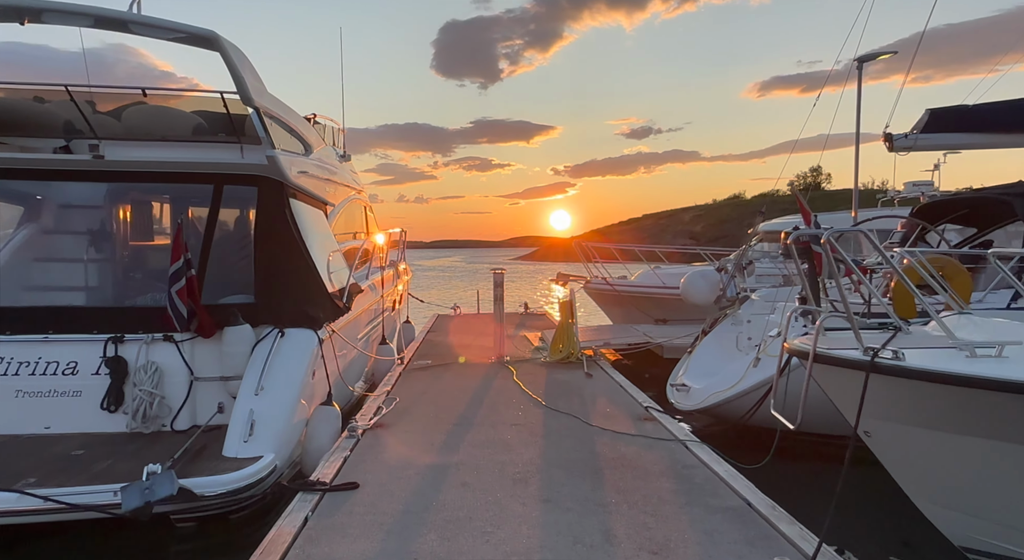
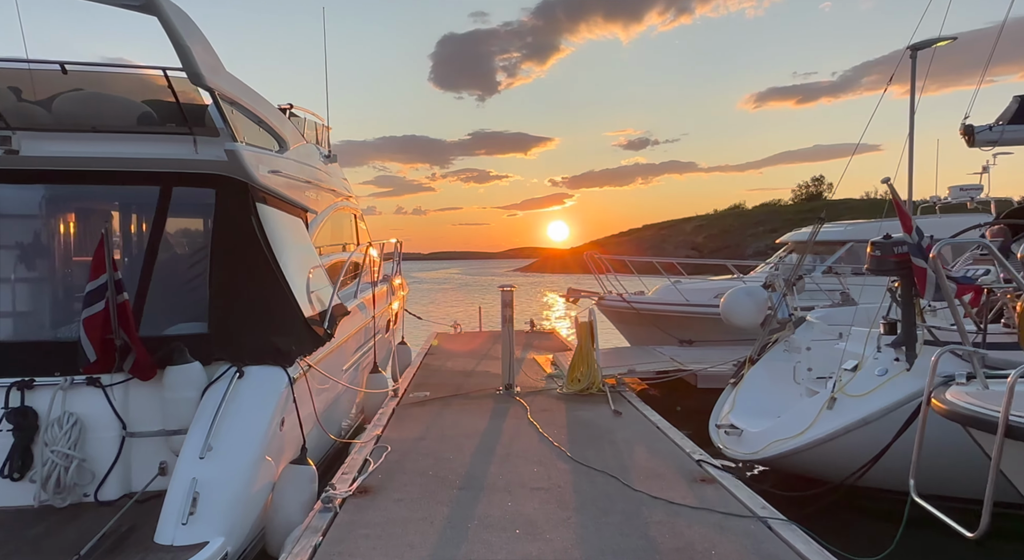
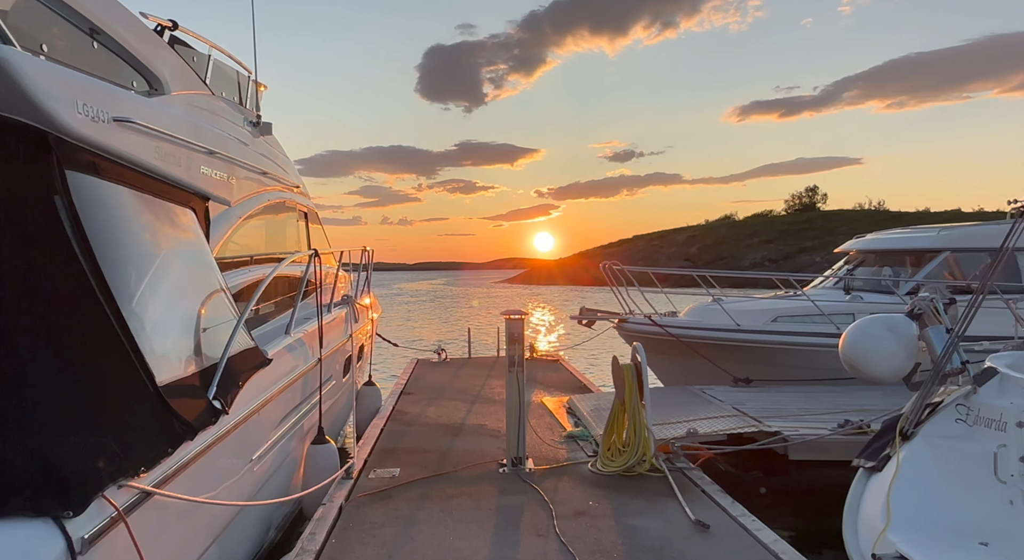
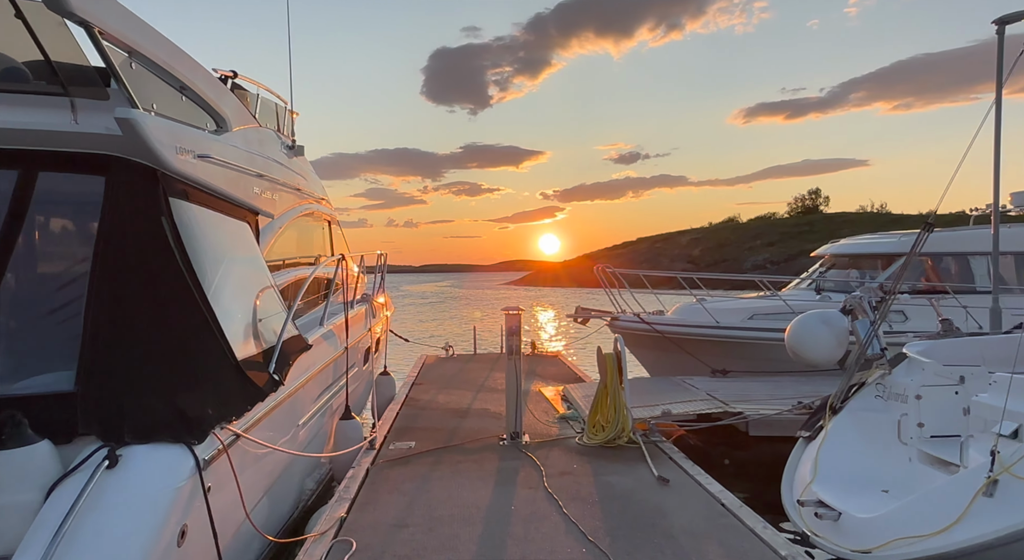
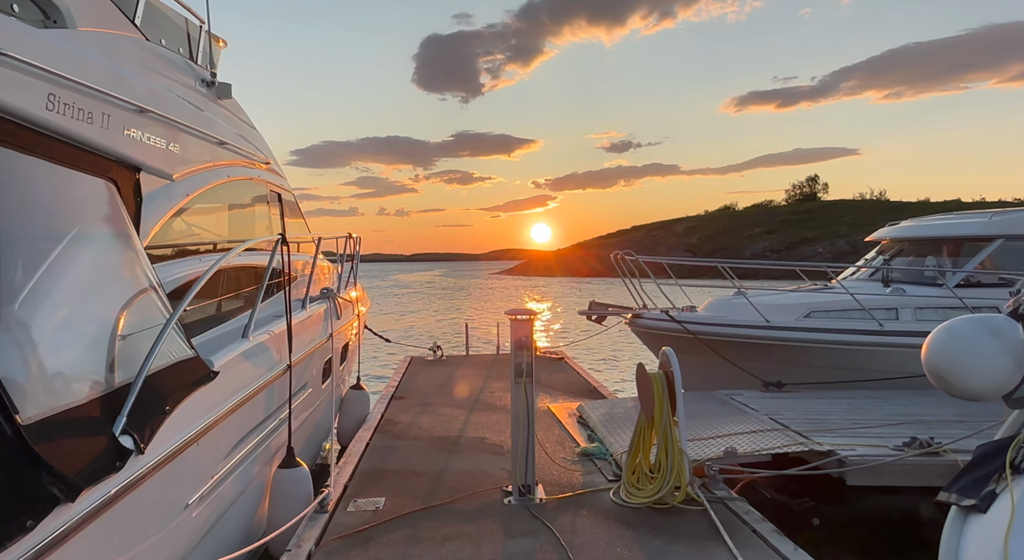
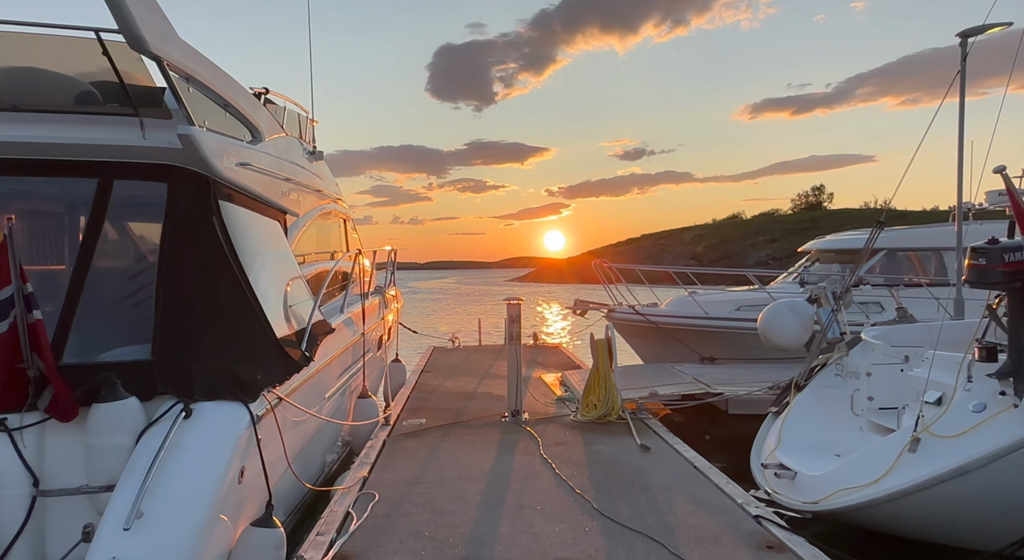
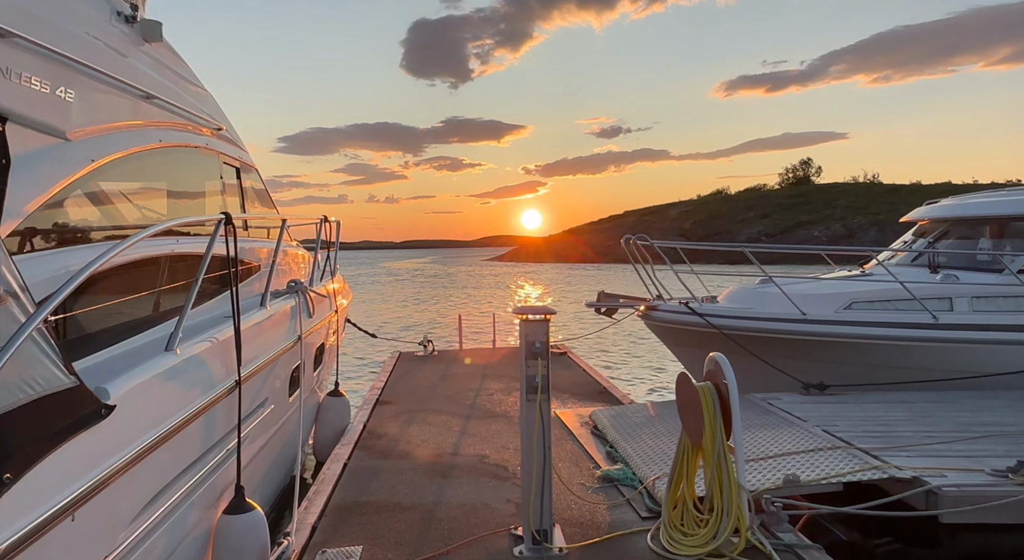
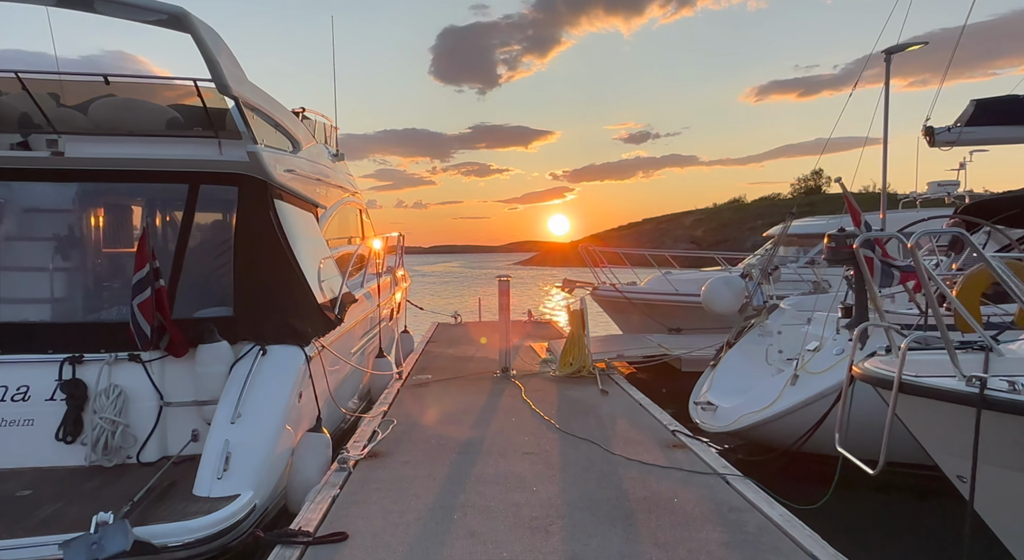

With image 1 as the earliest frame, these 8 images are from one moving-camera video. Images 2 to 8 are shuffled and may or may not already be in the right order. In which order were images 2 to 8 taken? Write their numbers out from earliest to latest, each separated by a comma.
8, 2, 6, 4, 3, 5, 7
